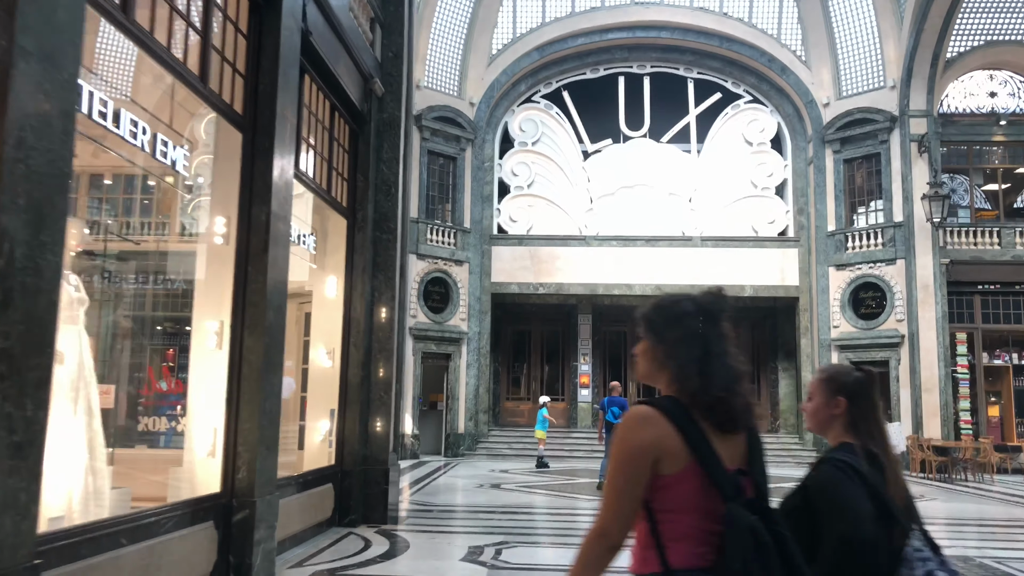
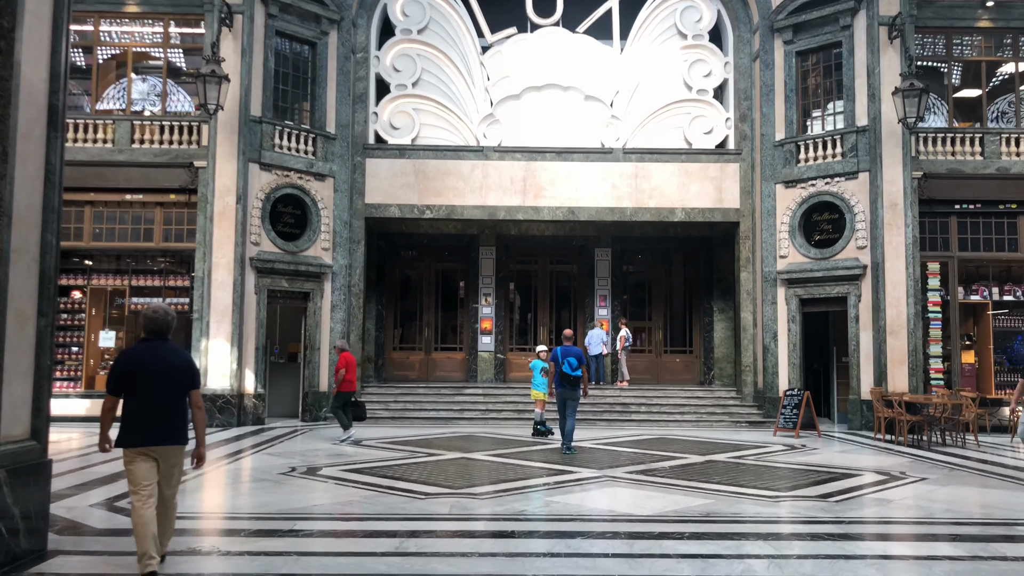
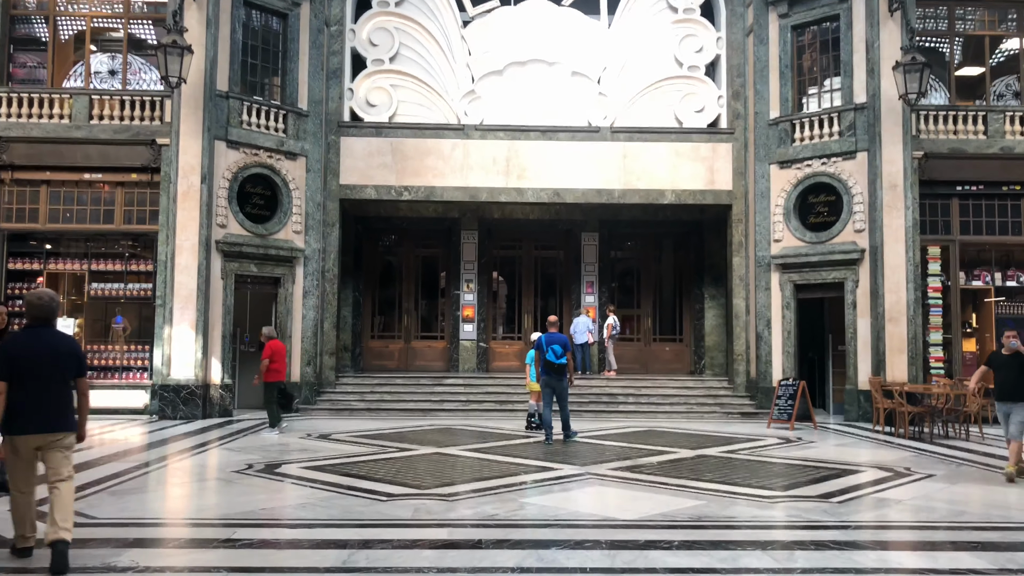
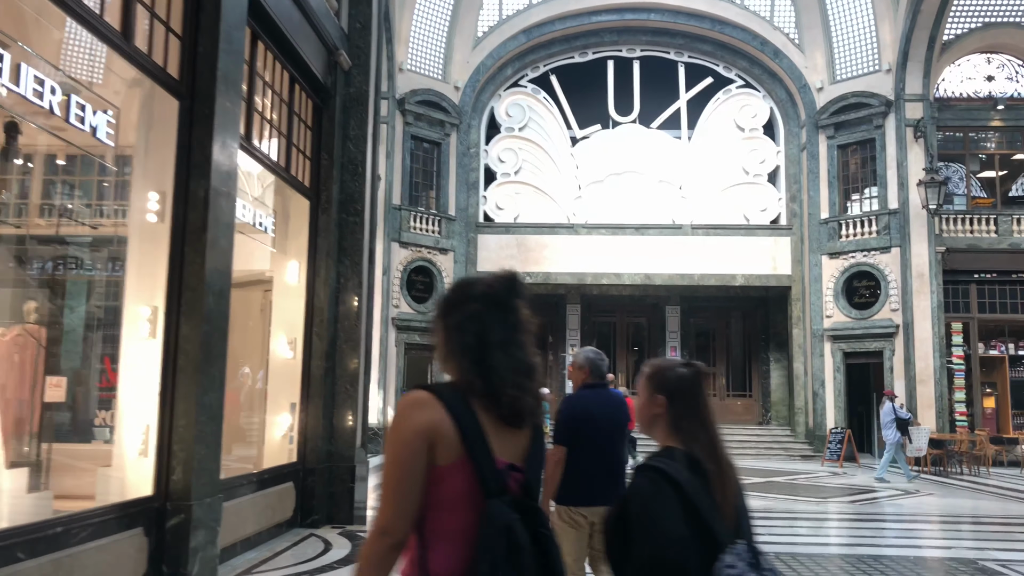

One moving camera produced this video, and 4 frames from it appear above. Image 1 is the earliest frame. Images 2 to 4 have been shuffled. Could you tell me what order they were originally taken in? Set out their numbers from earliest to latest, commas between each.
4, 2, 3
